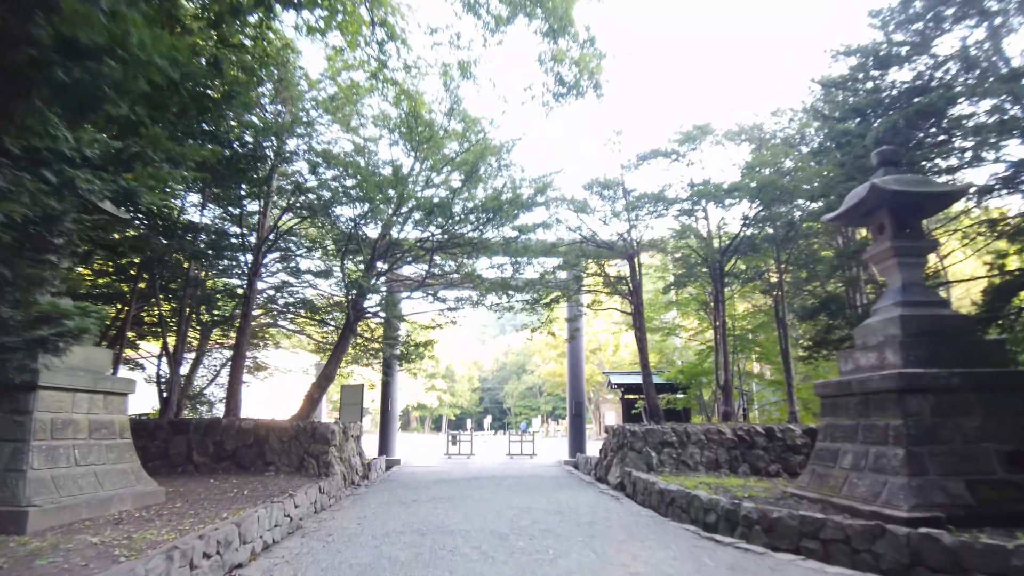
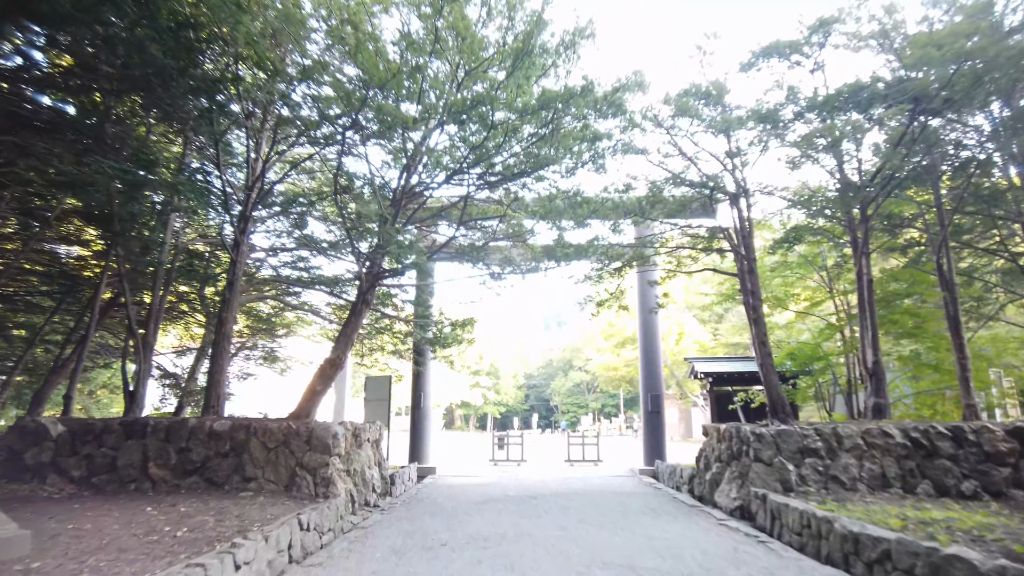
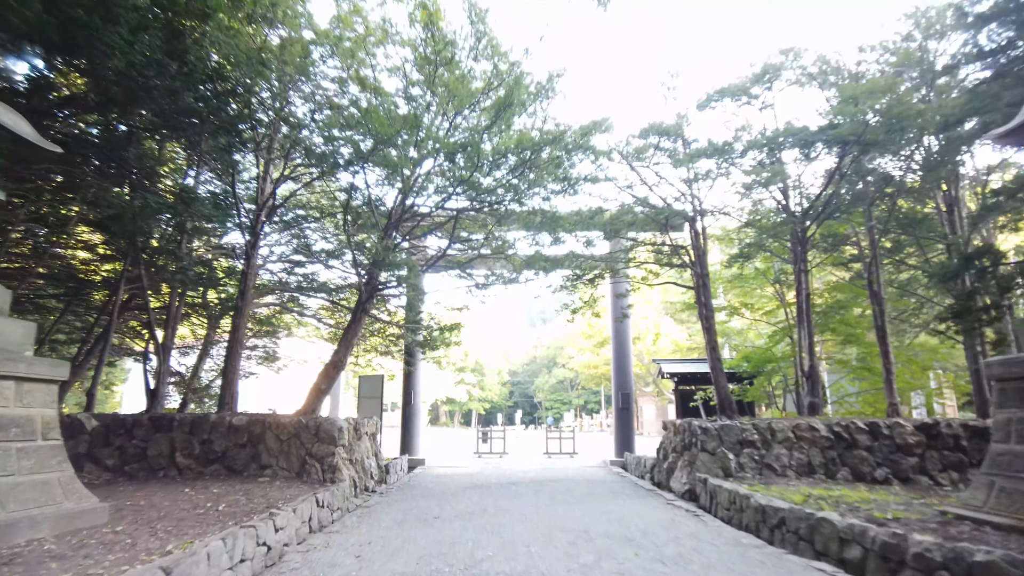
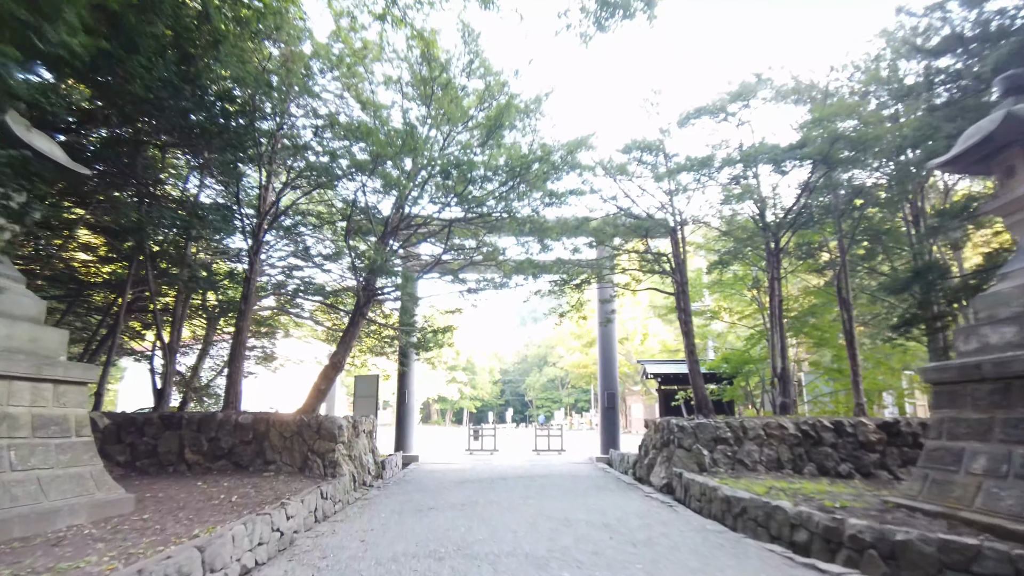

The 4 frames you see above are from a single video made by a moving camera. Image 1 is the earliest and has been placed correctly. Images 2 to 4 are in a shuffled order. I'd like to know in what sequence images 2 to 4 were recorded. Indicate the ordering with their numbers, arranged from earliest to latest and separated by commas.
4, 3, 2
